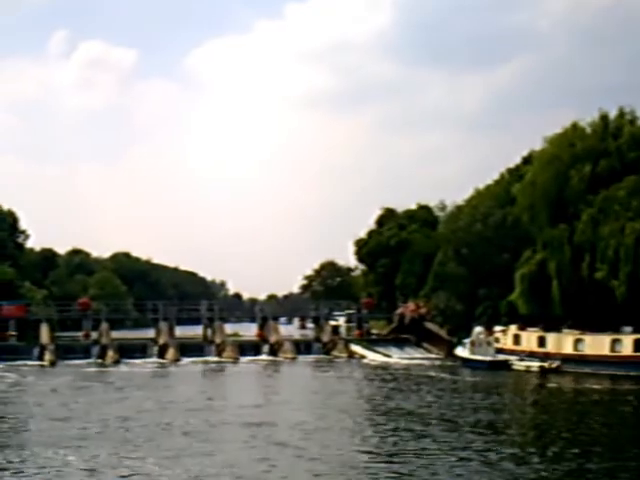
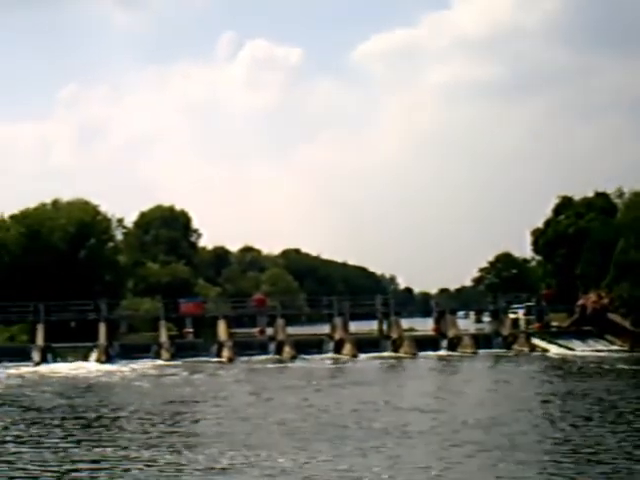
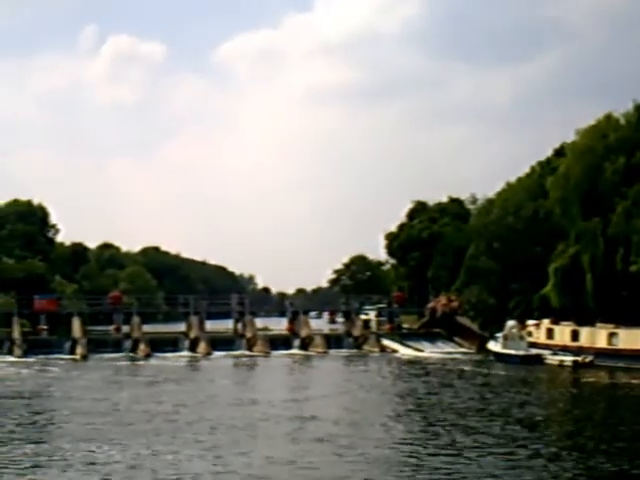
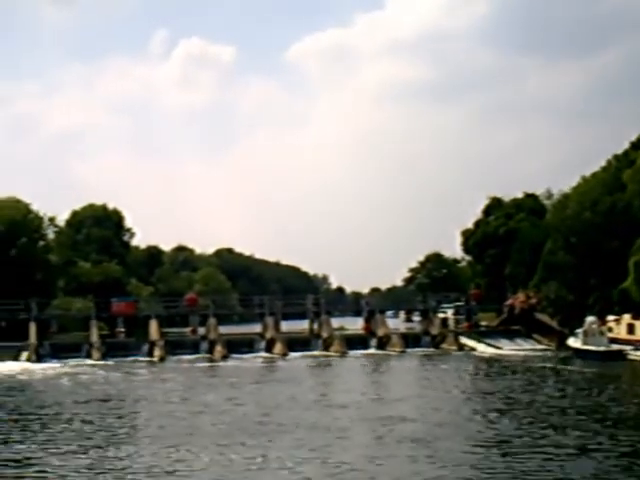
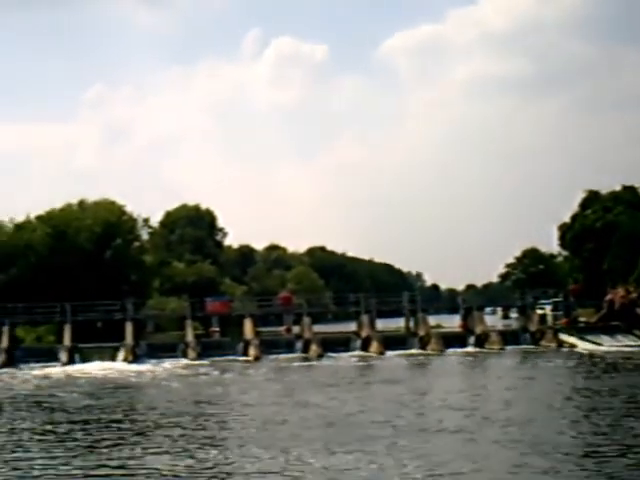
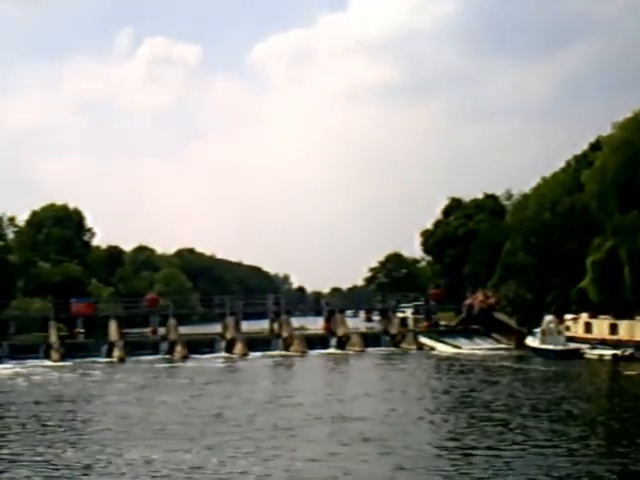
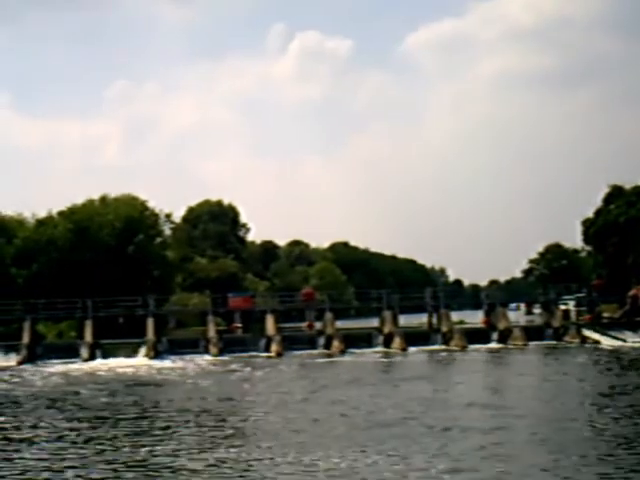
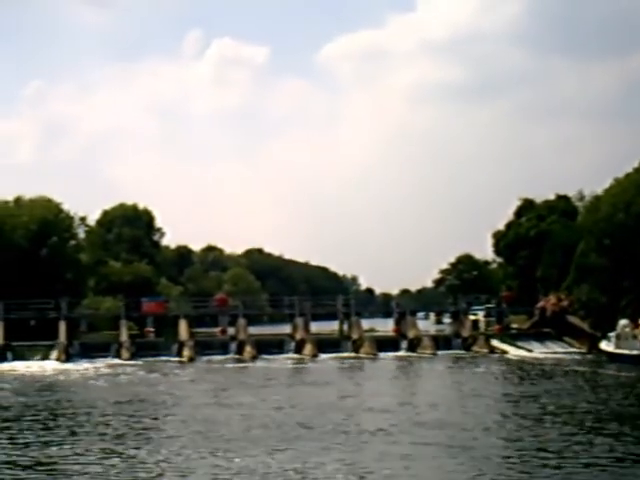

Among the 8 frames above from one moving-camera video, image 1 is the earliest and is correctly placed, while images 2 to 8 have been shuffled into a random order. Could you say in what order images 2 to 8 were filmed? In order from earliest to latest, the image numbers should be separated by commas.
3, 6, 4, 8, 2, 5, 7
